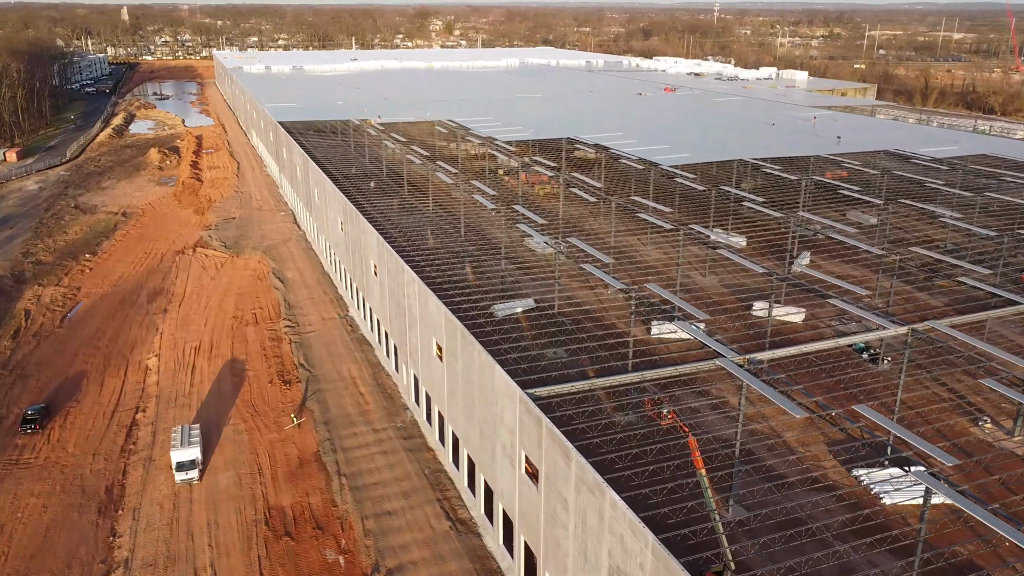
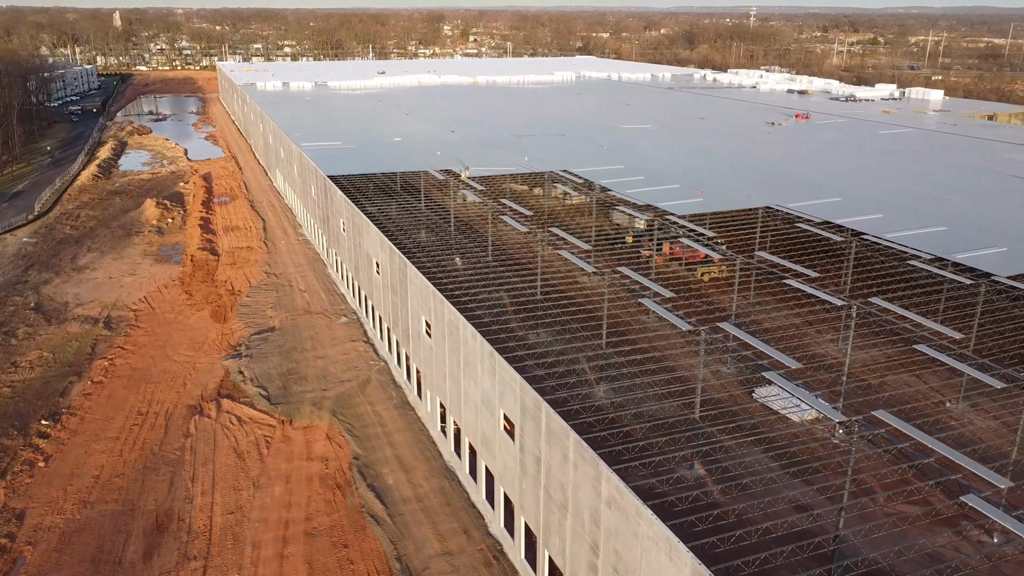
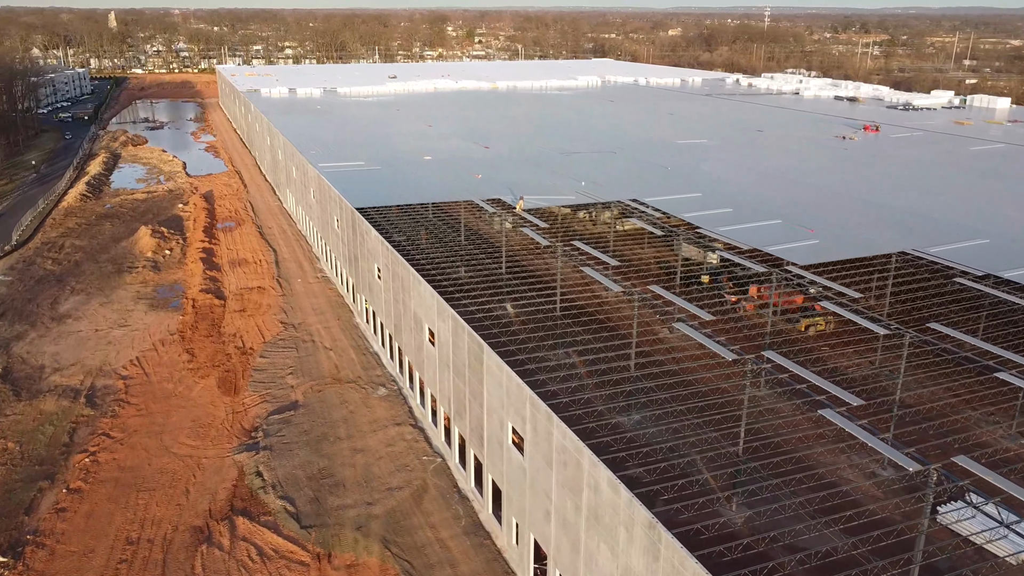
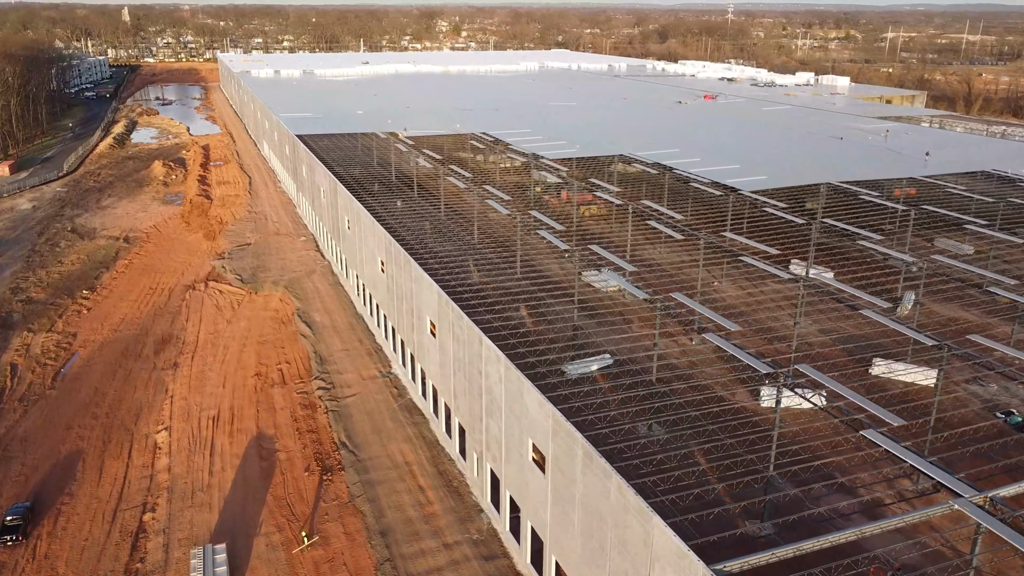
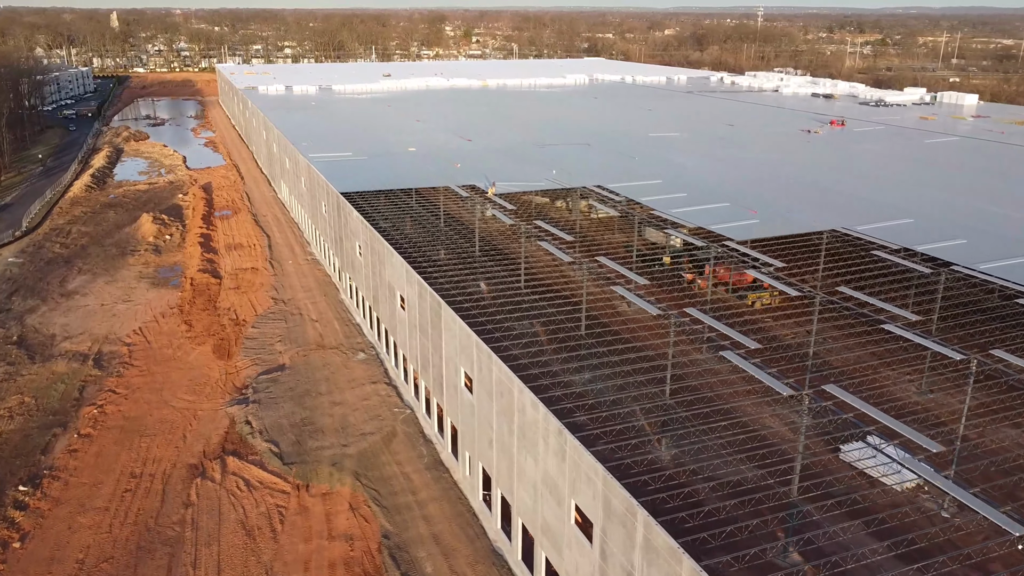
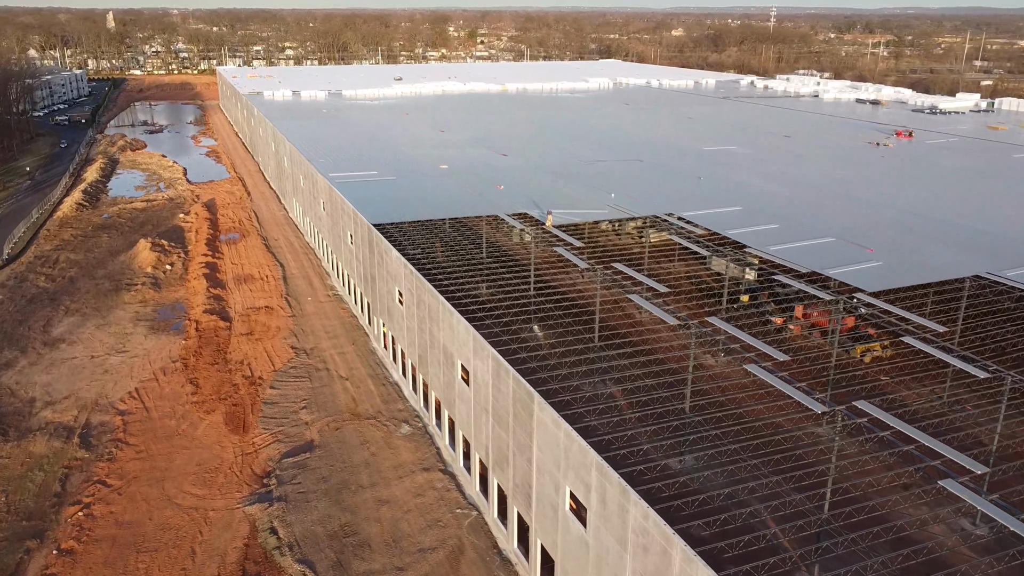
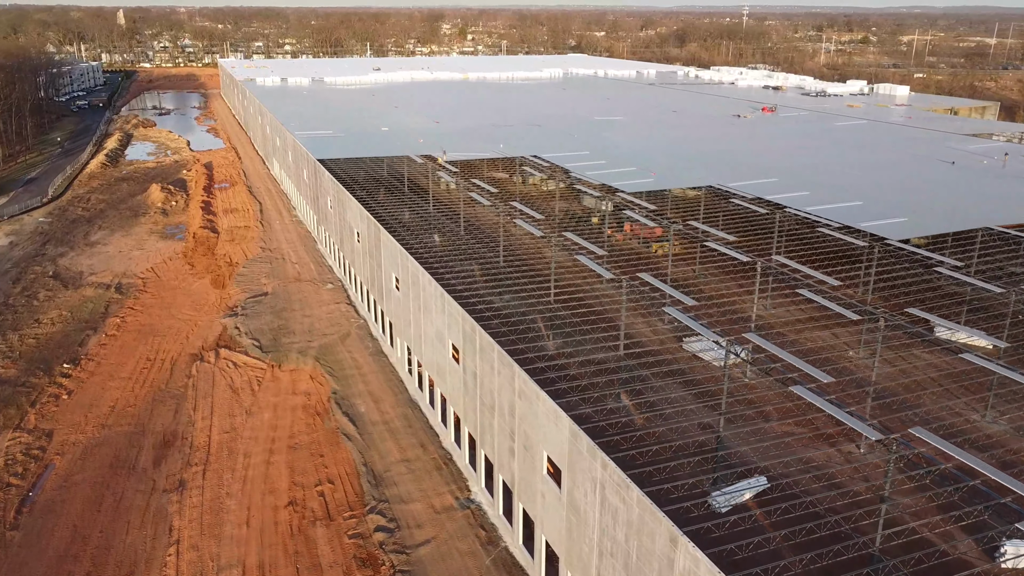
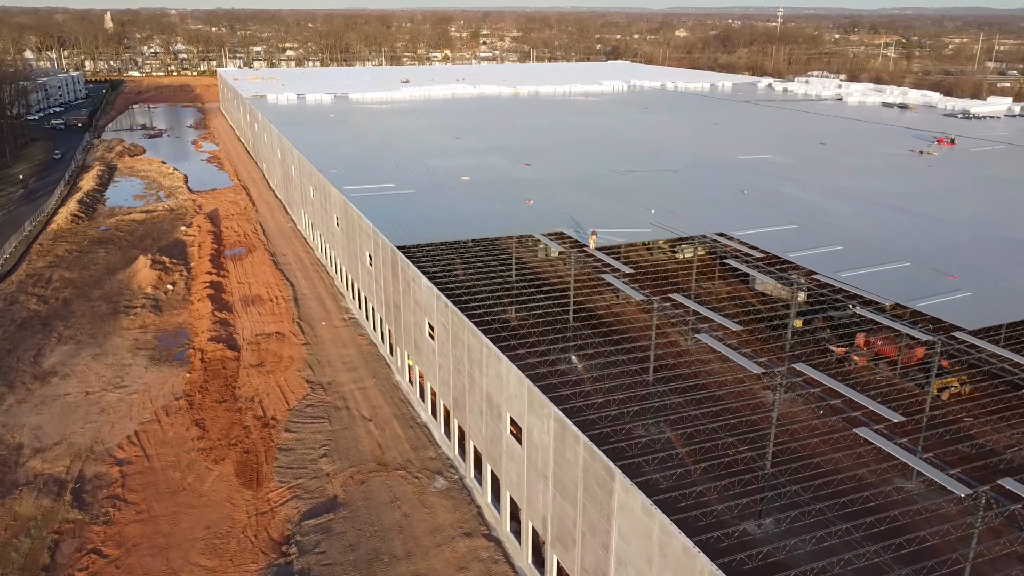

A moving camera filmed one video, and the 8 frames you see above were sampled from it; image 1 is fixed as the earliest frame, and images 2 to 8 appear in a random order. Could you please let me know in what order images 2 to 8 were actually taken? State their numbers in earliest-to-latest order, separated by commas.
4, 7, 2, 5, 3, 6, 8
